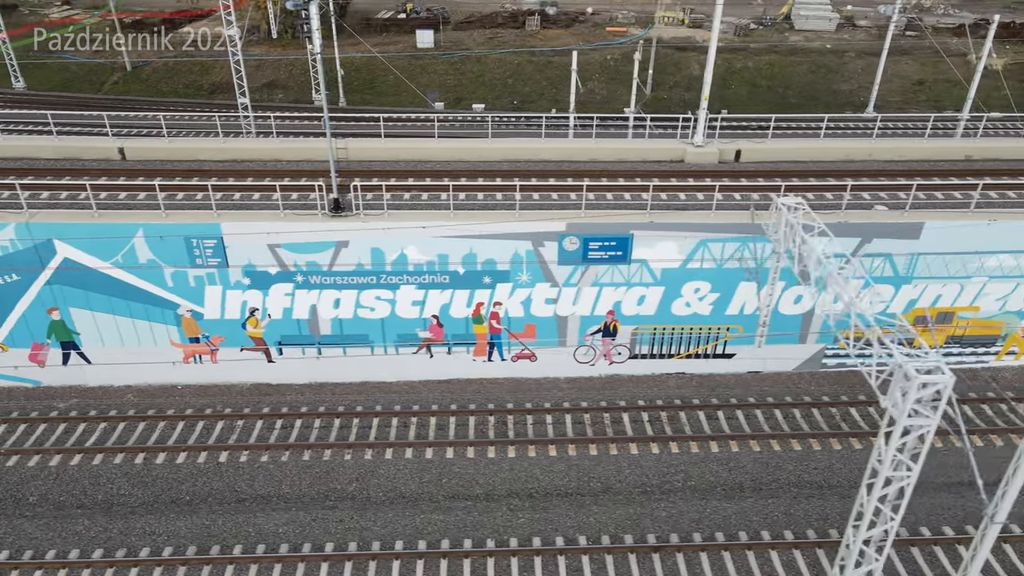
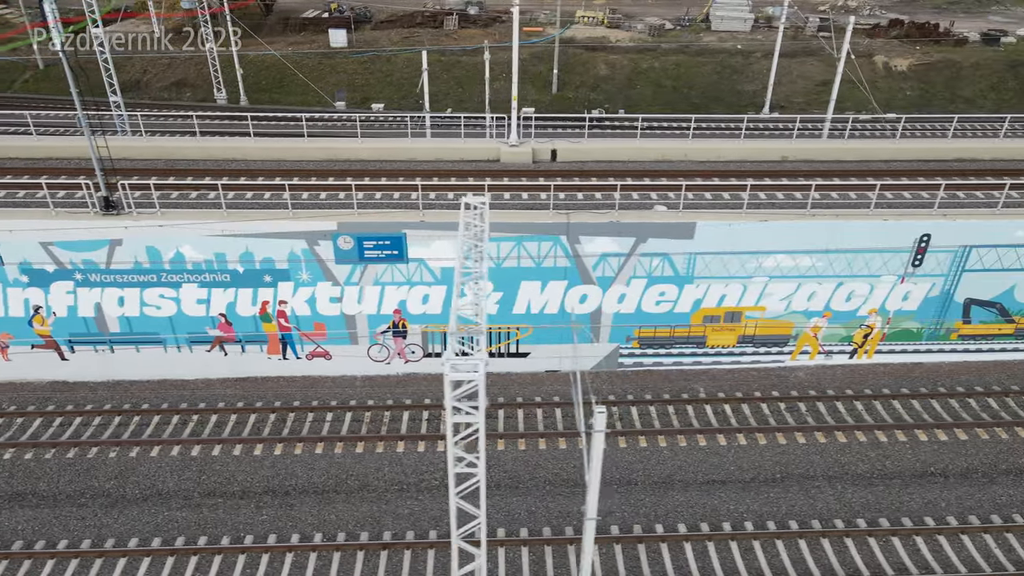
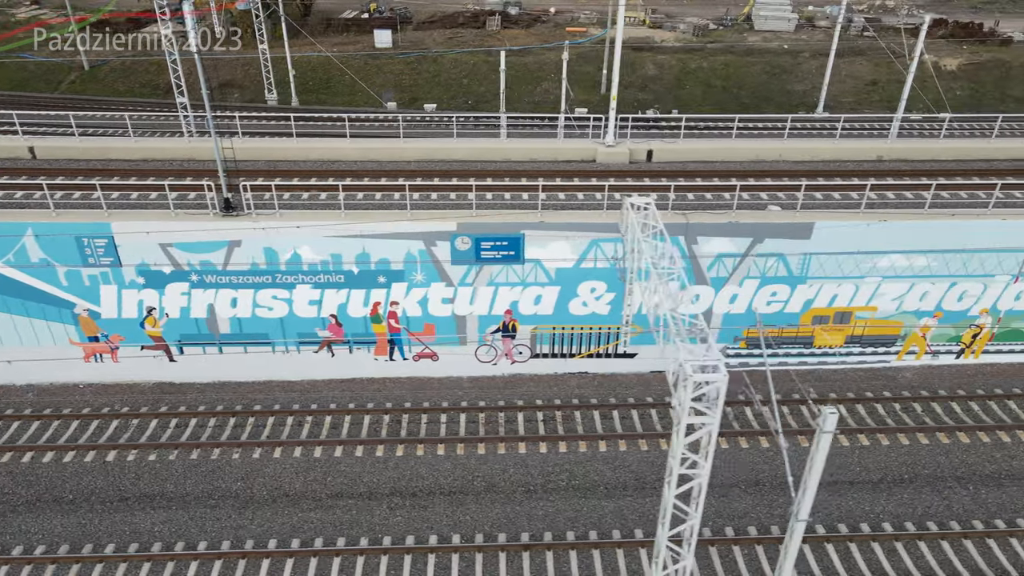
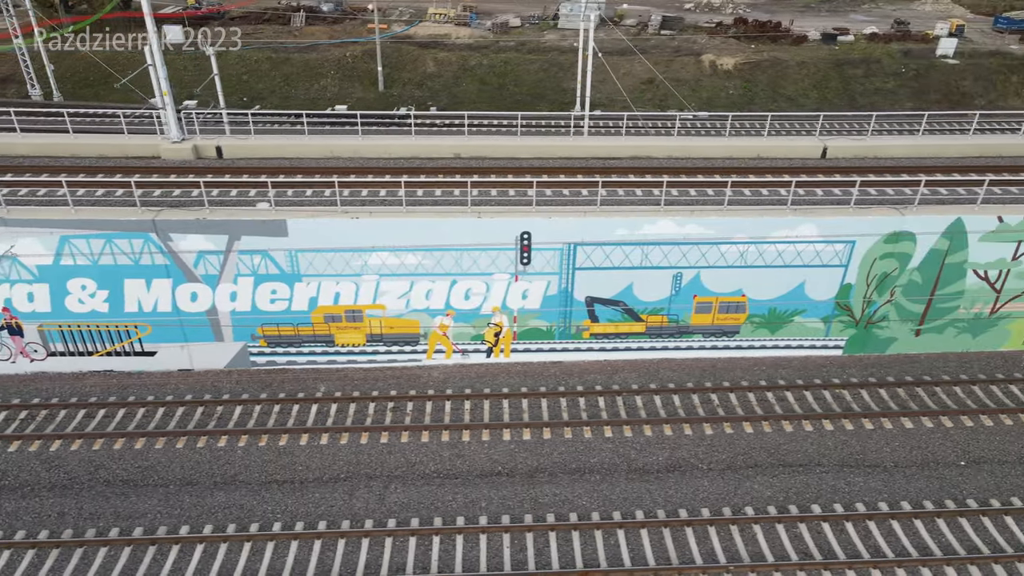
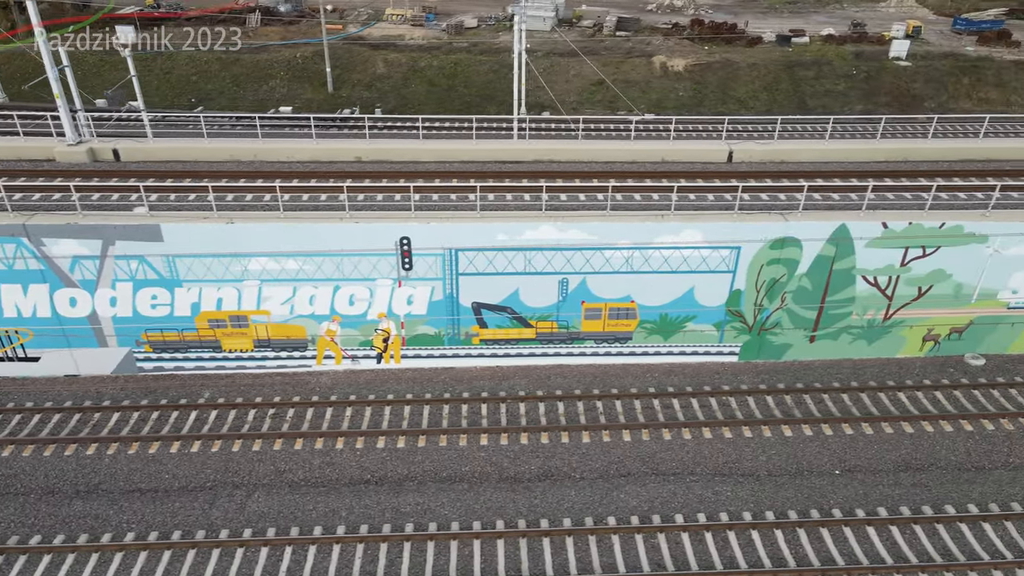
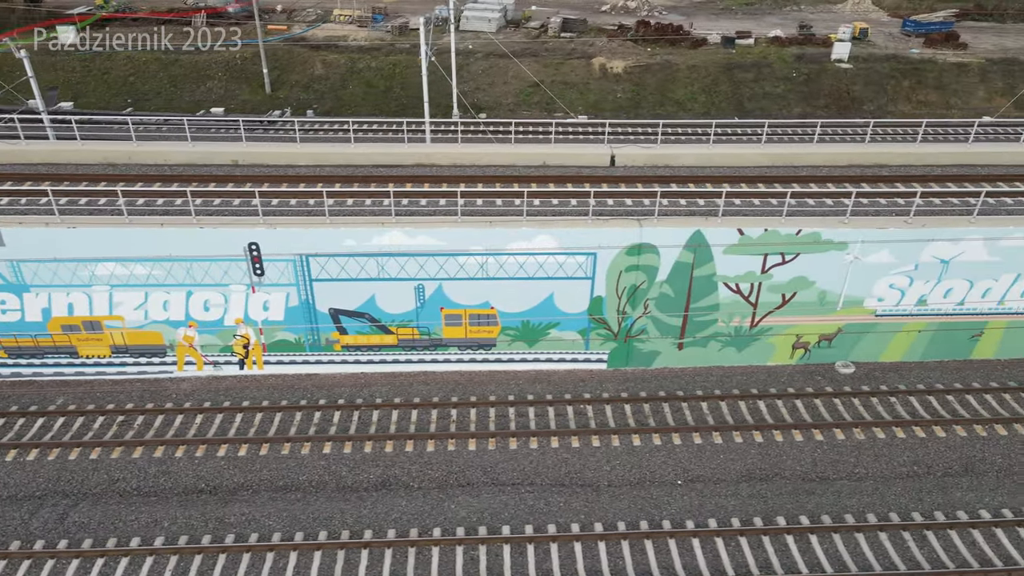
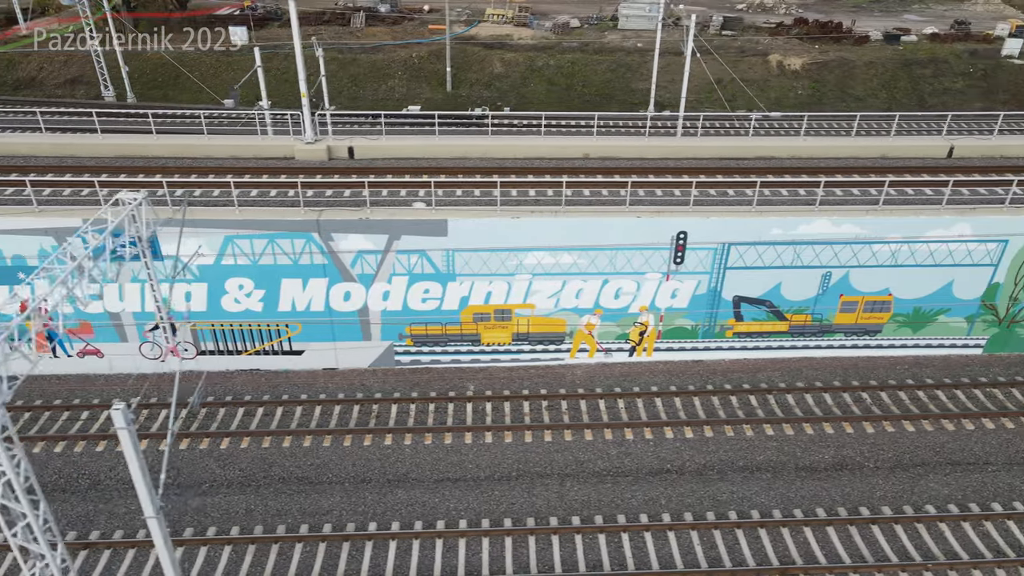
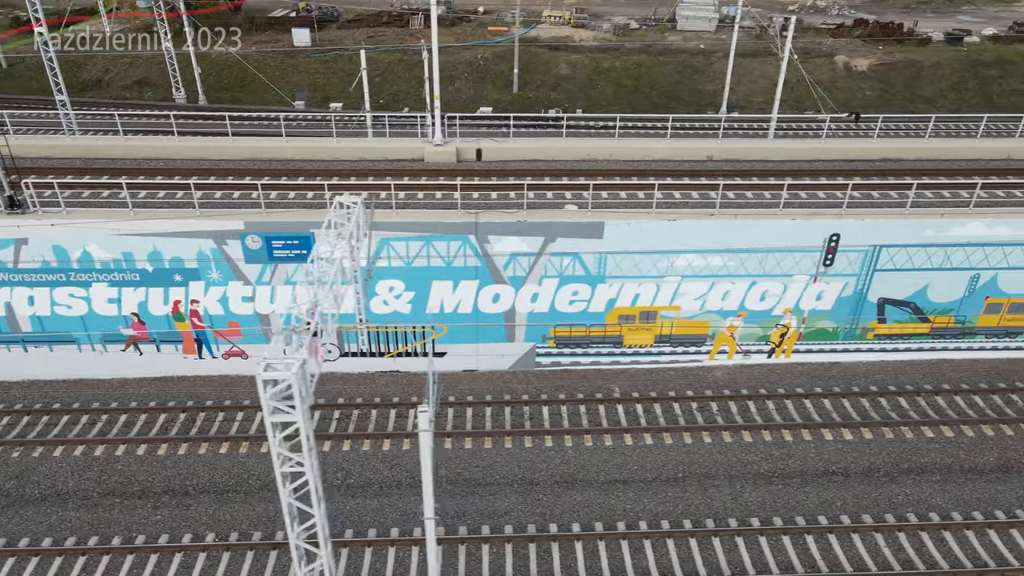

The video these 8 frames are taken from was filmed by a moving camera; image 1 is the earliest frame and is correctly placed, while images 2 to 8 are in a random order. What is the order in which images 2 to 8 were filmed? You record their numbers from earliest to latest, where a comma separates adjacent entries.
3, 2, 8, 7, 4, 5, 6
